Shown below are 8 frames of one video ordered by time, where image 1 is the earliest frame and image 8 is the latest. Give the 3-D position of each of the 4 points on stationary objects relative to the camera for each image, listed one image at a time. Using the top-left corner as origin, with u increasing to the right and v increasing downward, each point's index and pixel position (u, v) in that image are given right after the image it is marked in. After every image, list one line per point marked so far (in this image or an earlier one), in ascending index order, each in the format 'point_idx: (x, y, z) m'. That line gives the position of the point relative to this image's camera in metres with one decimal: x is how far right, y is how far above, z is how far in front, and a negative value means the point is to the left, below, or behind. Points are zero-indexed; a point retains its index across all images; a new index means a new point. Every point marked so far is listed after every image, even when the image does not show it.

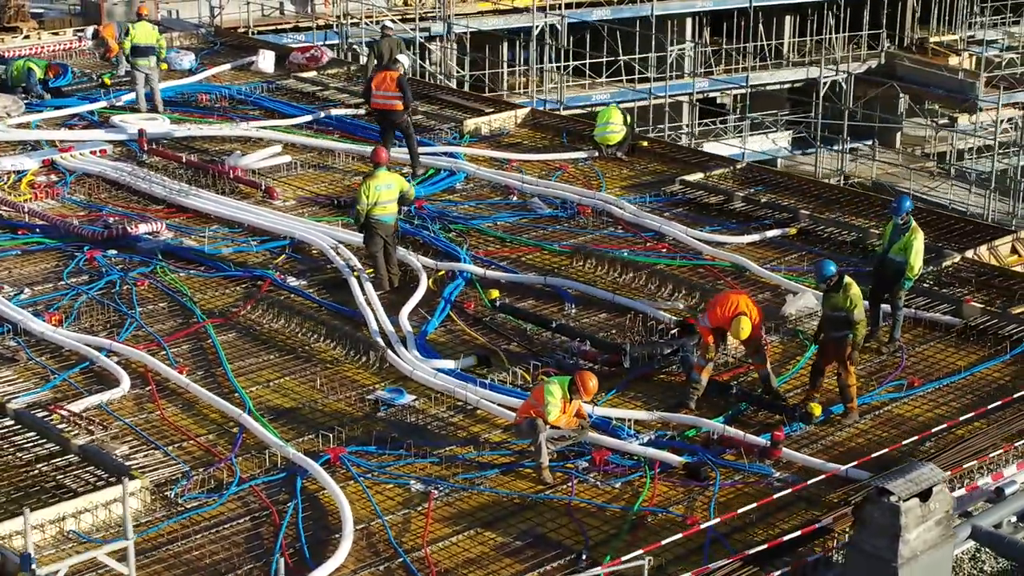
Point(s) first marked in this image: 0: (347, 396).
0: (-0.9, -0.6, +9.8) m
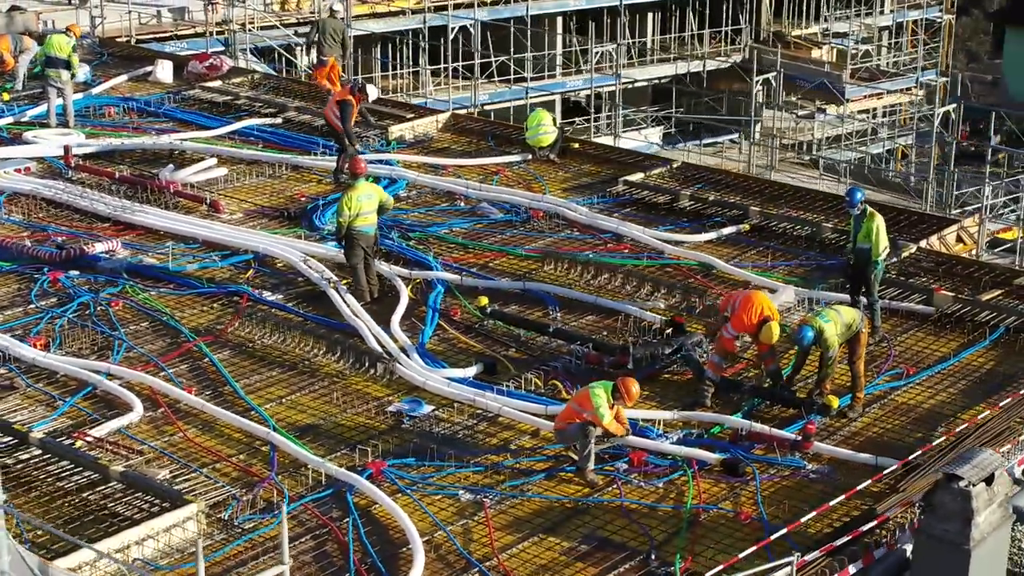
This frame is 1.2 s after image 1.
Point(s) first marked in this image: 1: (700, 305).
0: (-0.8, -0.7, +9.8) m
1: (+1.2, -0.1, +11.4) m
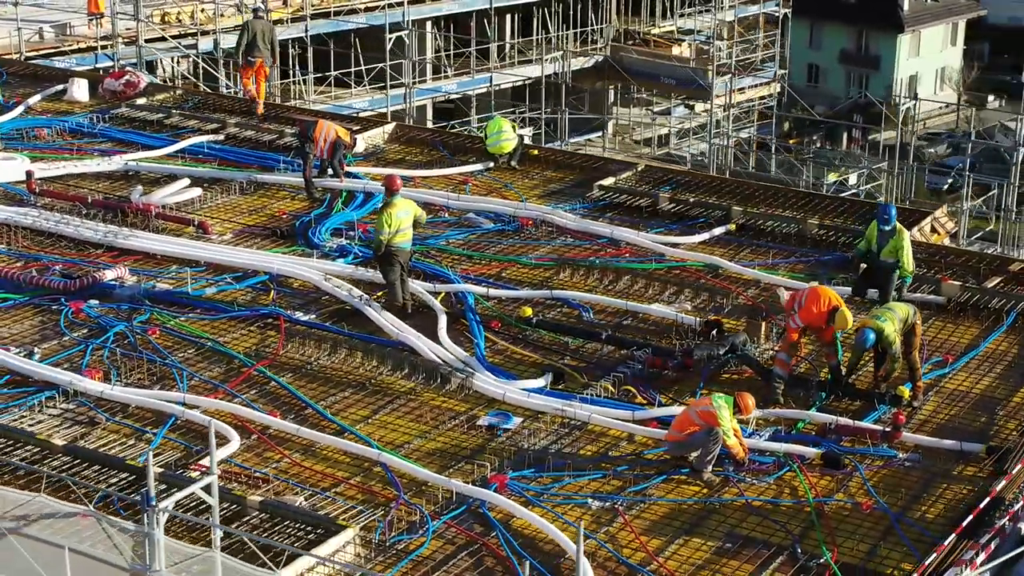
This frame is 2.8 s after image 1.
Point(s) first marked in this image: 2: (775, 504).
0: (-0.3, -0.8, +10.0) m
1: (+1.5, -0.1, +11.9) m
2: (+1.3, -1.1, +9.0) m
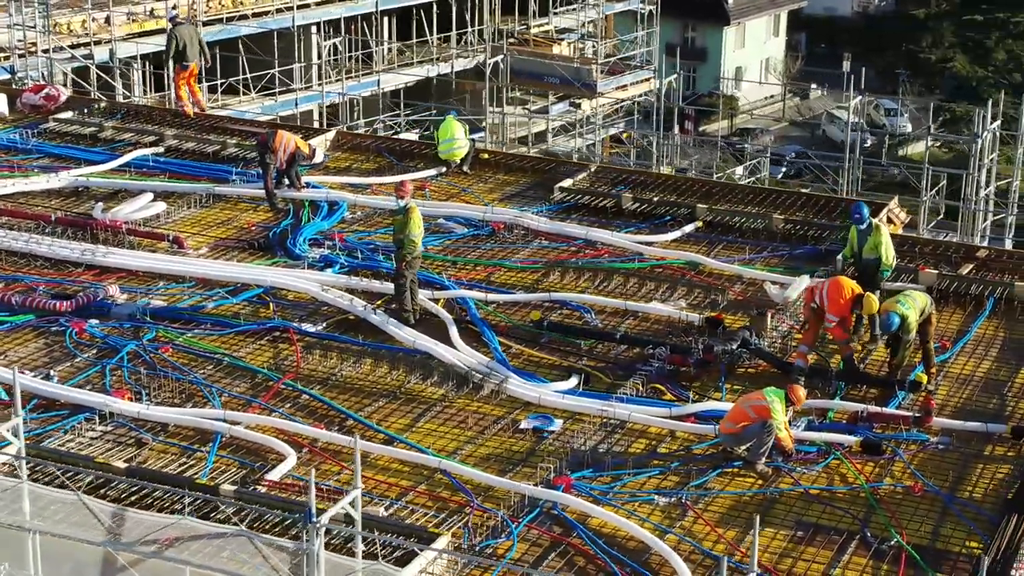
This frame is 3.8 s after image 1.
0: (-0.1, -0.8, +10.2) m
1: (+1.5, -0.1, +12.2) m
2: (+1.7, -1.1, +9.4) m
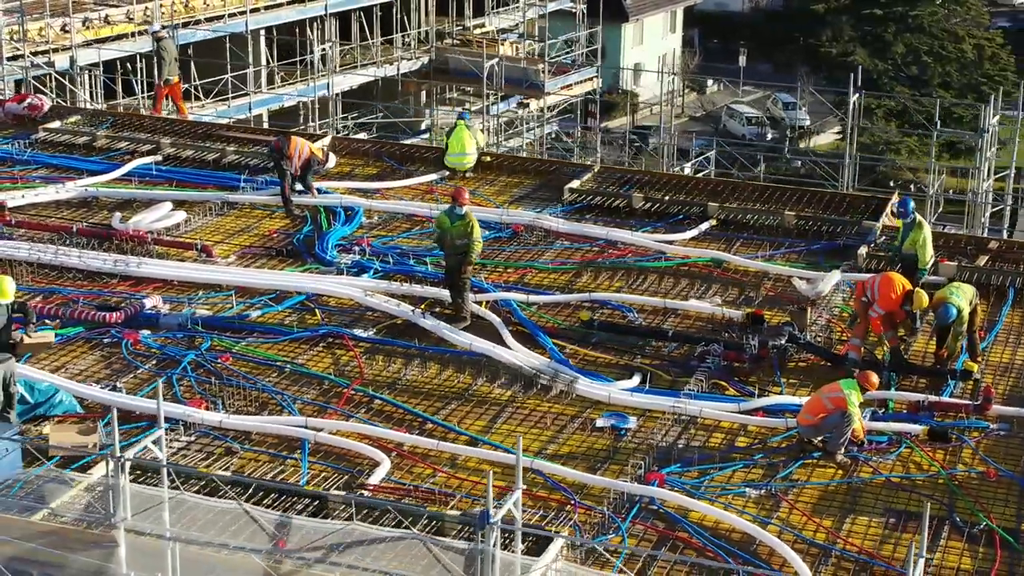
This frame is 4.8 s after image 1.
0: (+0.4, -0.8, +10.5) m
1: (+1.8, -0.1, +12.6) m
2: (+2.2, -1.1, +9.8) m
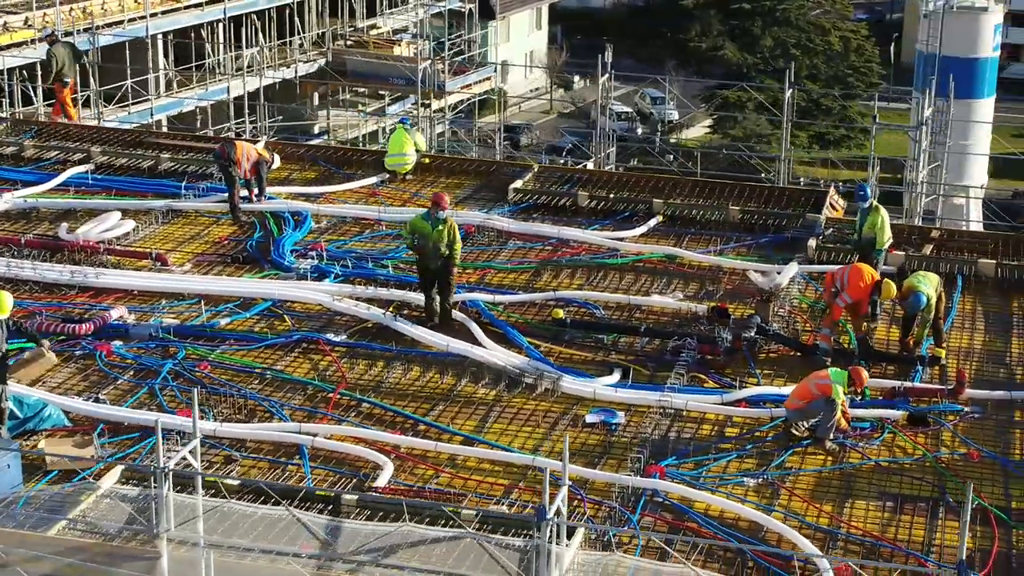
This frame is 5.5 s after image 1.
0: (+0.3, -0.8, +10.6) m
1: (+1.5, 0.0, +12.9) m
2: (+2.2, -1.0, +10.1) m
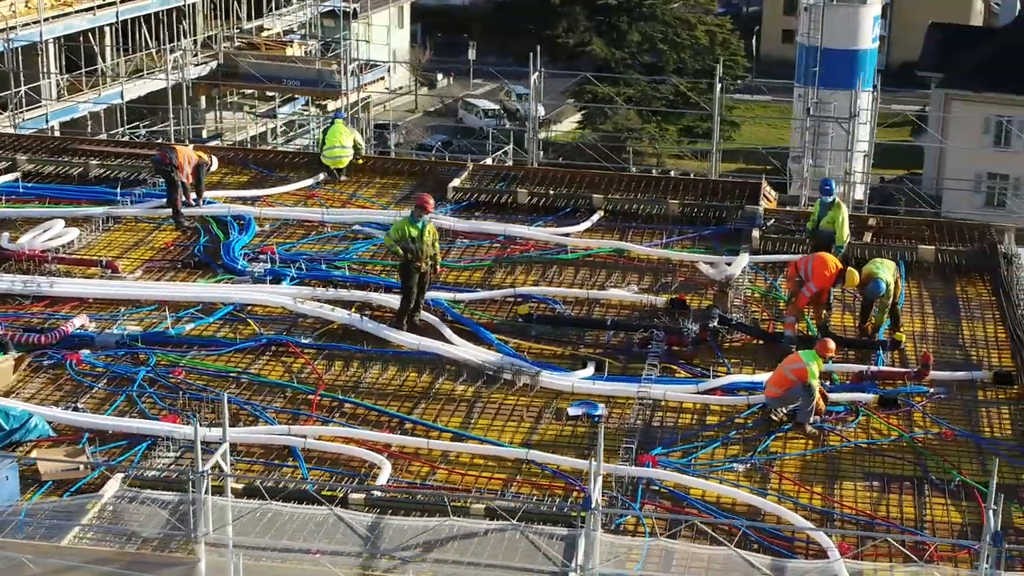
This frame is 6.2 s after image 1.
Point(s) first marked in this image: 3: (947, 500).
0: (+0.2, -0.8, +10.8) m
1: (+1.2, 0.0, +13.1) m
2: (+2.2, -0.9, +10.4) m
3: (+2.4, -1.2, +9.7) m
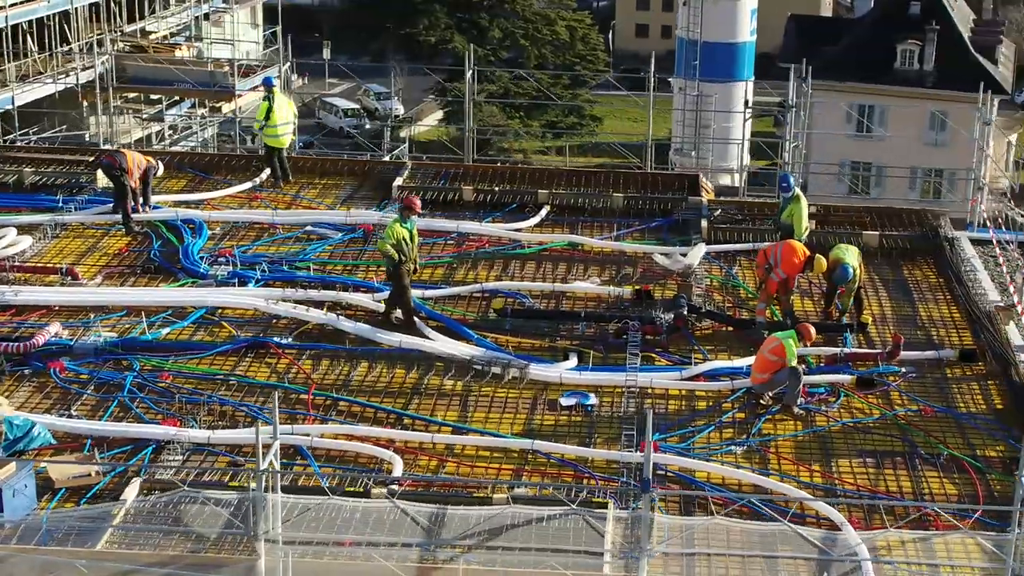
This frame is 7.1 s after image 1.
0: (+0.2, -0.8, +11.1) m
1: (+0.9, +0.1, +13.5) m
2: (+2.2, -0.8, +10.9) m
3: (+2.5, -1.1, +10.2) m
